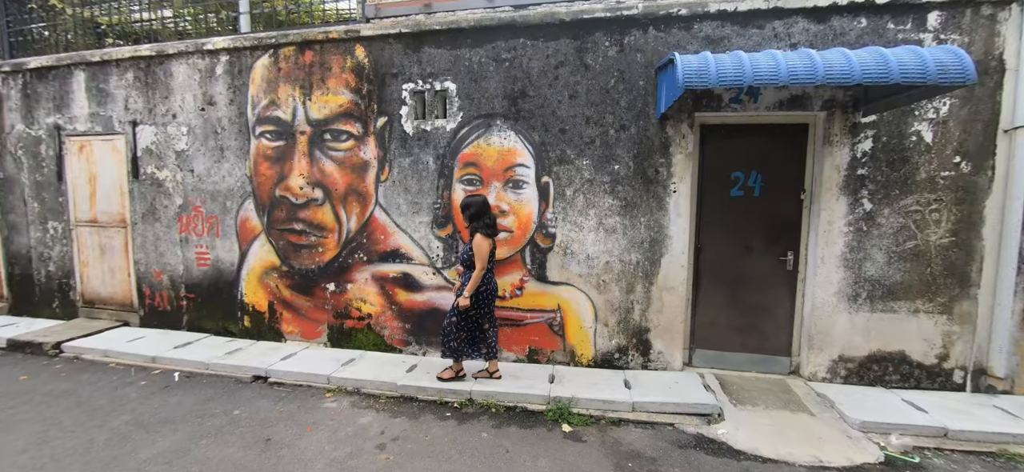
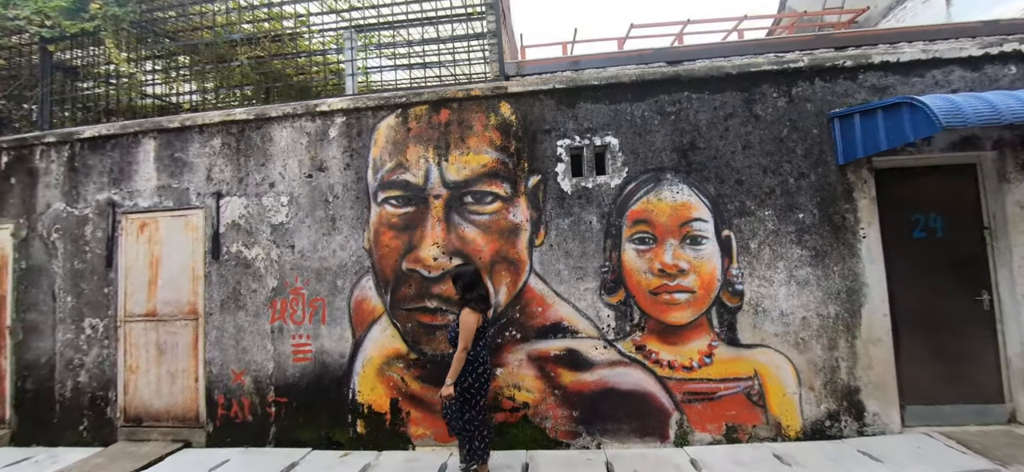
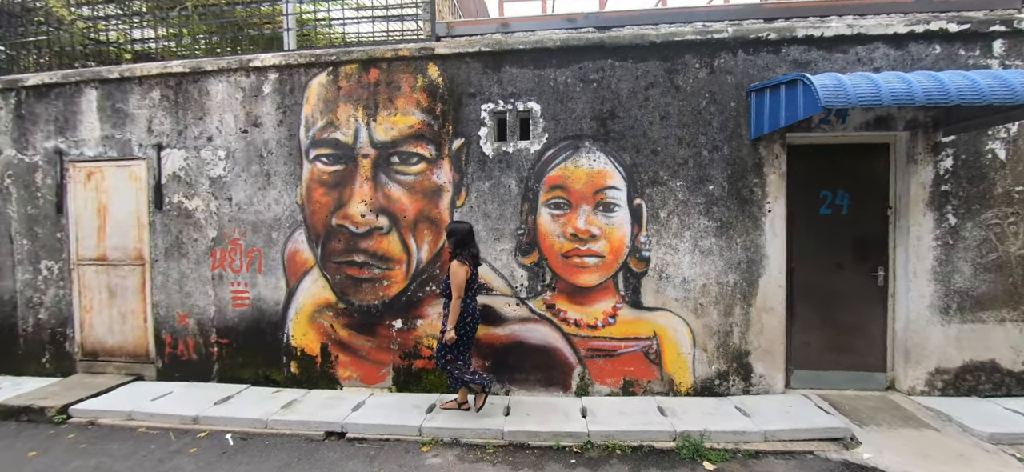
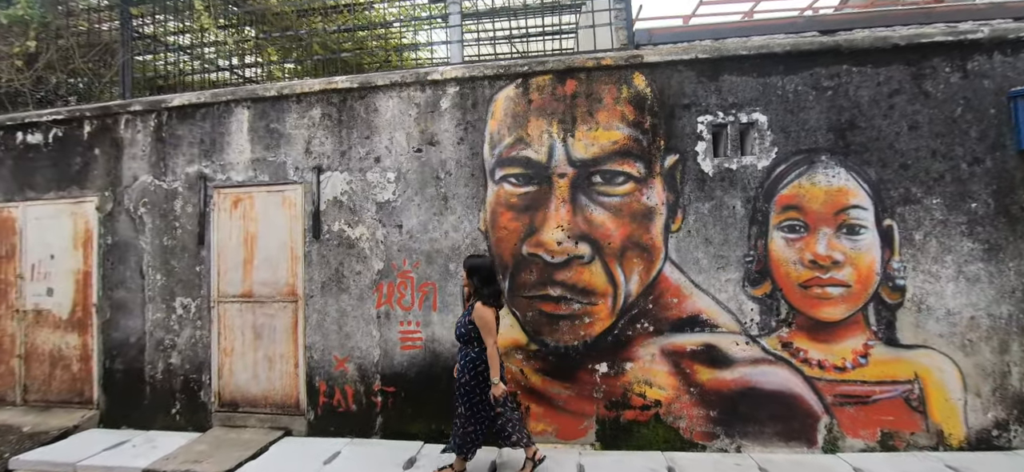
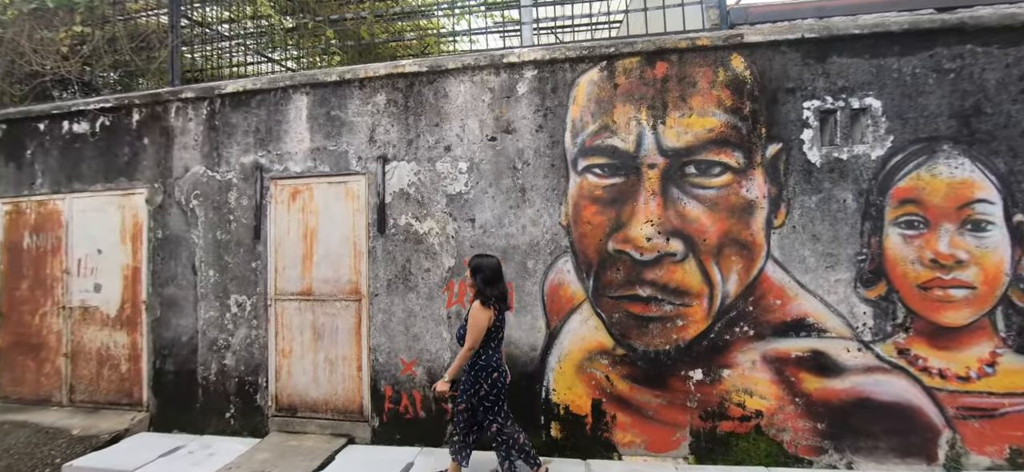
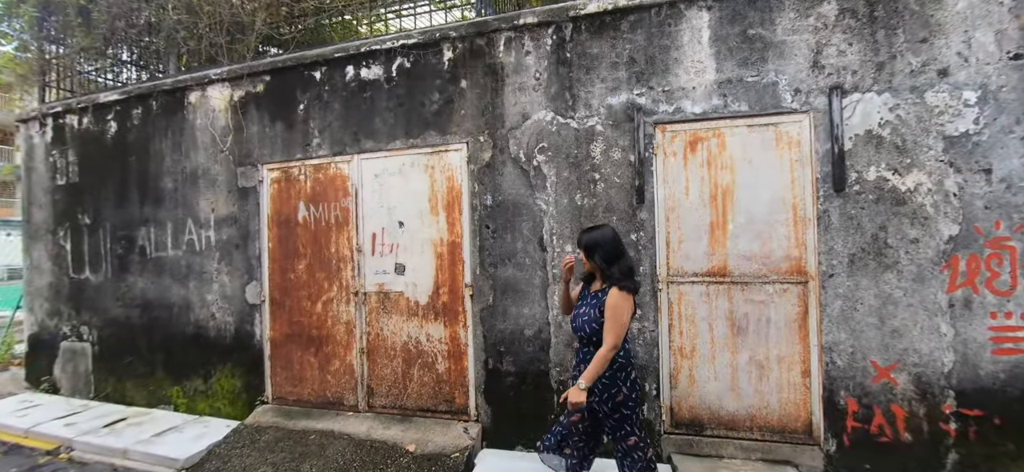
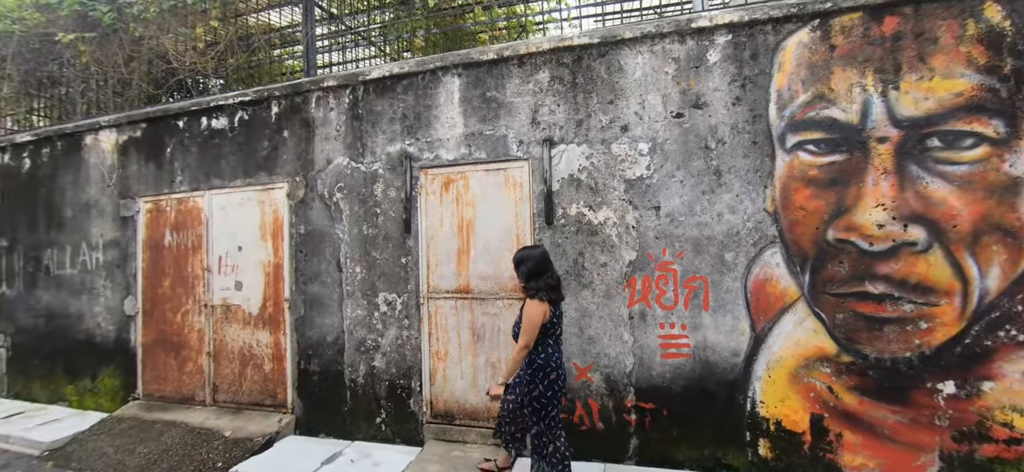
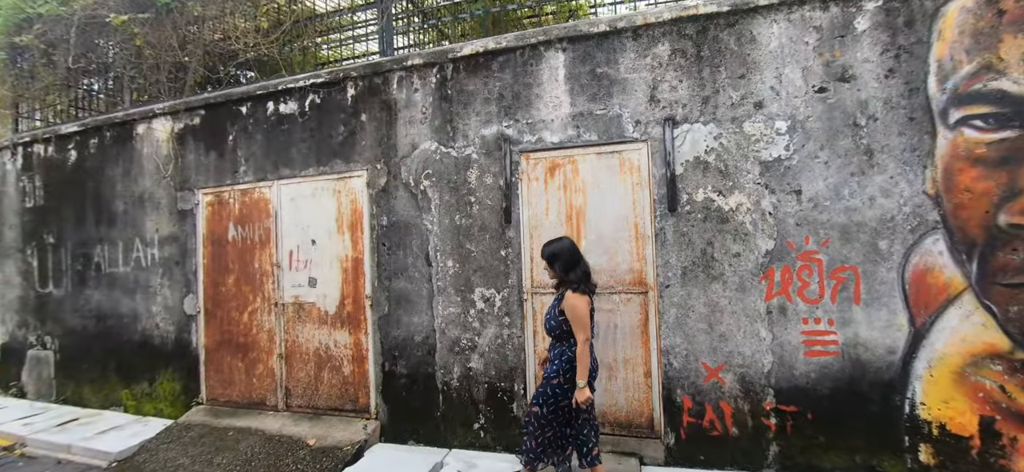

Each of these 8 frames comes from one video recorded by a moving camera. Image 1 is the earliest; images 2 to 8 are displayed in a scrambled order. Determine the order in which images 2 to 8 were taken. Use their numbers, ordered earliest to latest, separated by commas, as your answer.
3, 2, 4, 5, 7, 8, 6
